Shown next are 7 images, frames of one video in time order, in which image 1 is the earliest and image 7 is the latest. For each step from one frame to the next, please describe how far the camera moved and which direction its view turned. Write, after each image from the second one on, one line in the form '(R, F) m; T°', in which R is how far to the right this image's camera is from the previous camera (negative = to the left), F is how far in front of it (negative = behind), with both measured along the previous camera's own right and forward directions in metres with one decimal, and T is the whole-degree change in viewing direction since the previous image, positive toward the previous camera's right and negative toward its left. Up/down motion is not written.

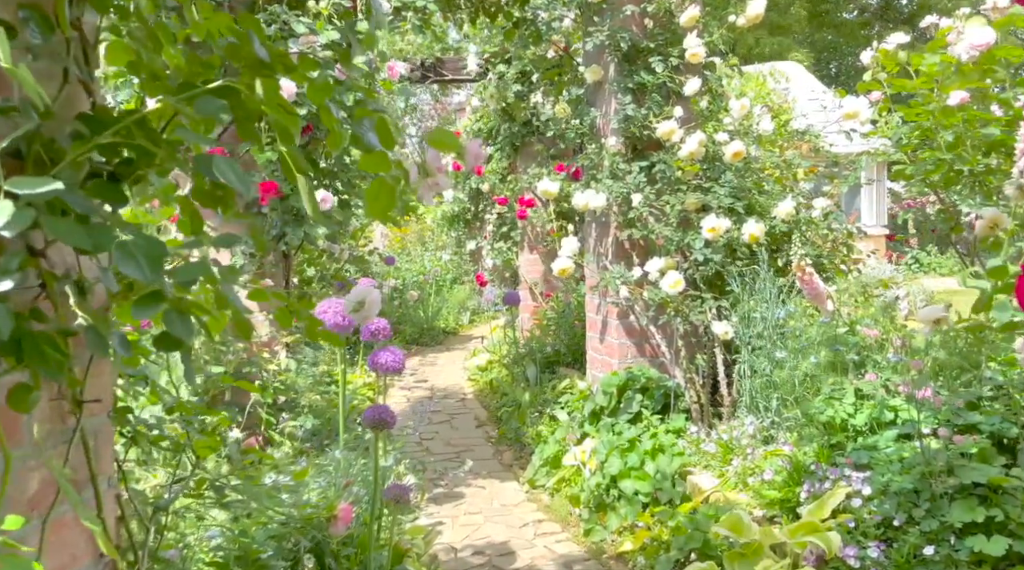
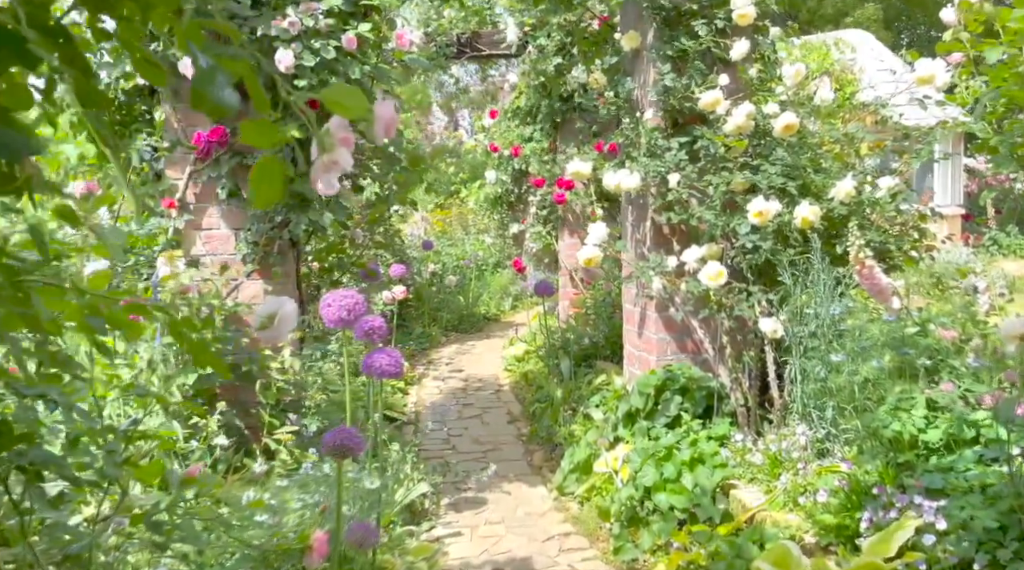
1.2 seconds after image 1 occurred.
(+0.1, +0.4) m; -3°
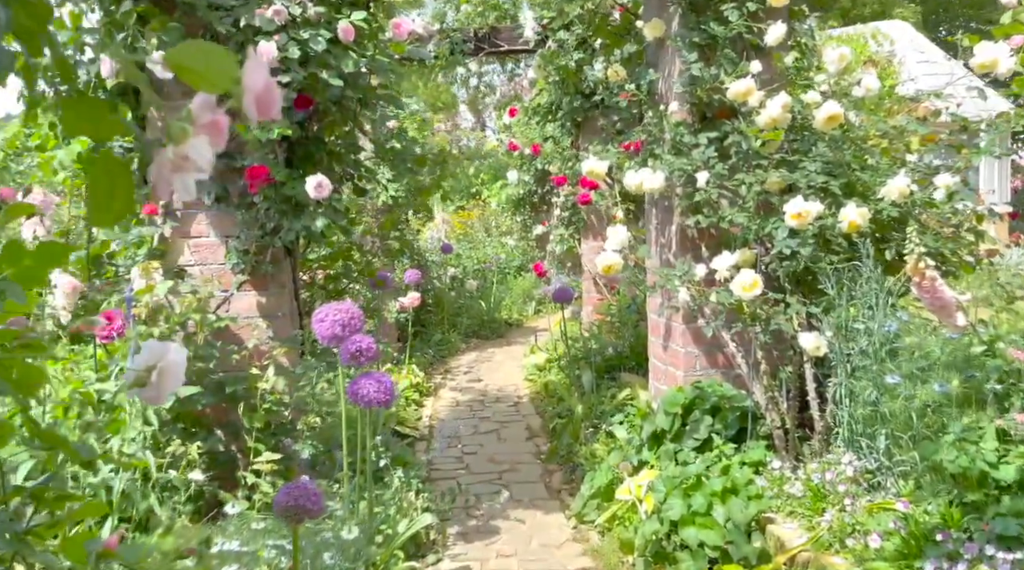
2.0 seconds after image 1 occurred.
(+0.1, +0.3) m; -2°
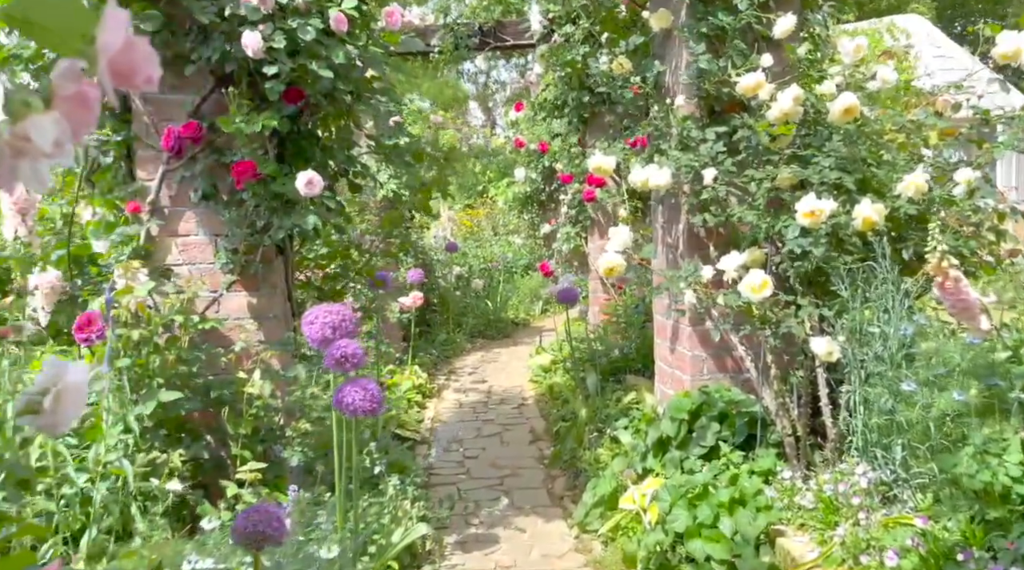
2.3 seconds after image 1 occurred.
(0.0, +0.1) m; -1°
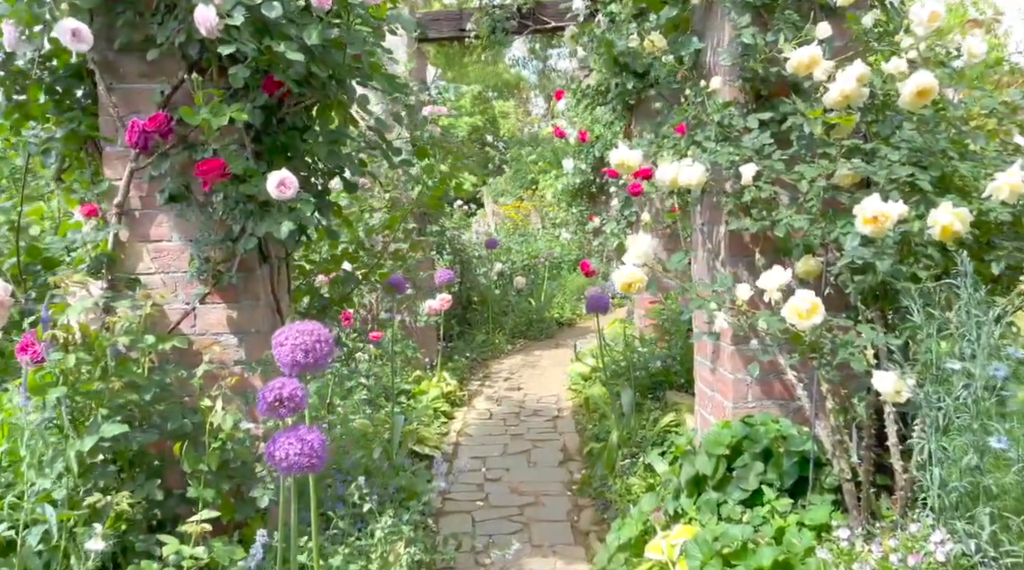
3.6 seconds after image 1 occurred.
(+0.1, +0.4) m; -4°
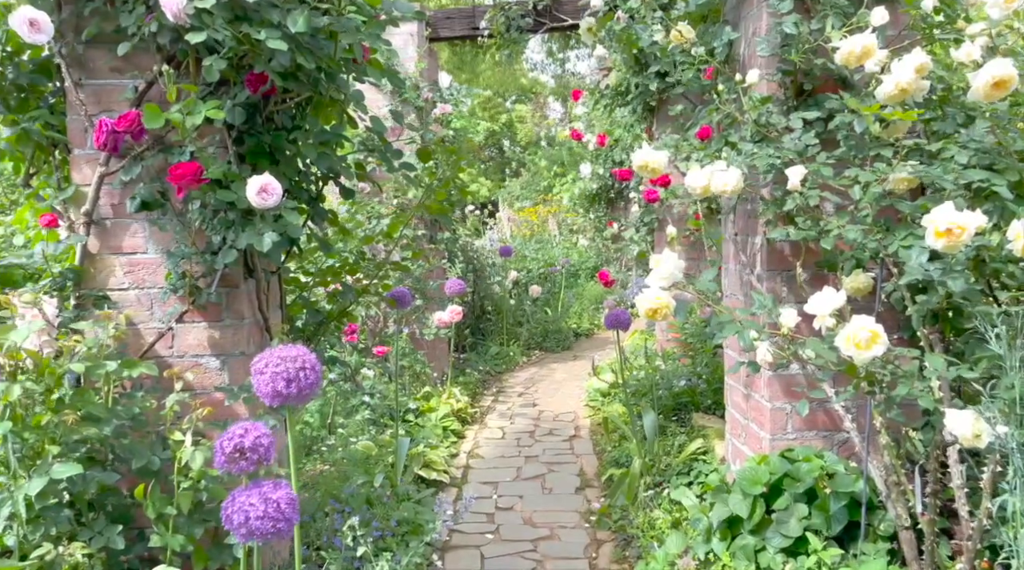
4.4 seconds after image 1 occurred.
(0.0, +0.3) m; -1°
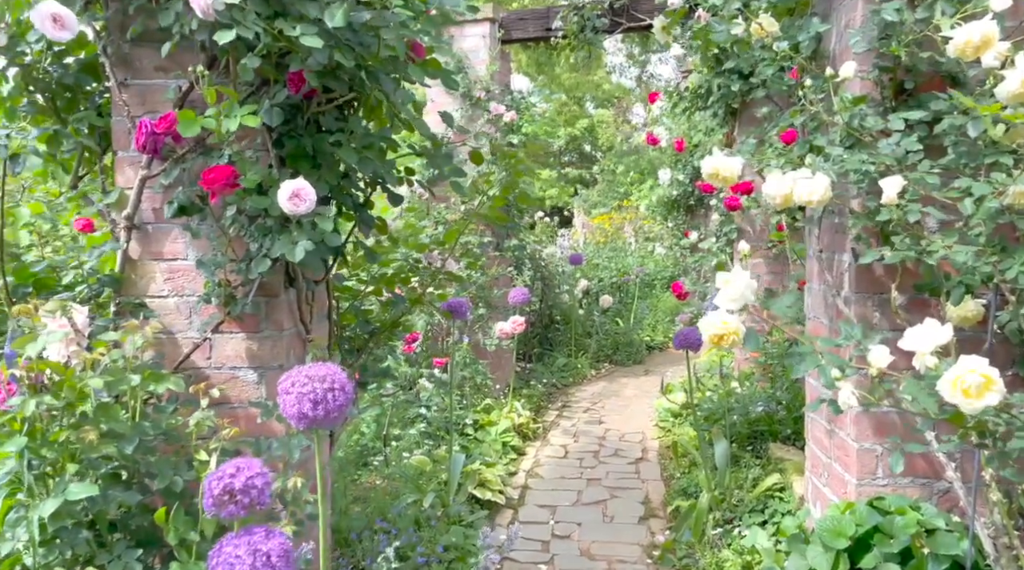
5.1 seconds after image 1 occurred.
(0.0, +0.2) m; -4°
